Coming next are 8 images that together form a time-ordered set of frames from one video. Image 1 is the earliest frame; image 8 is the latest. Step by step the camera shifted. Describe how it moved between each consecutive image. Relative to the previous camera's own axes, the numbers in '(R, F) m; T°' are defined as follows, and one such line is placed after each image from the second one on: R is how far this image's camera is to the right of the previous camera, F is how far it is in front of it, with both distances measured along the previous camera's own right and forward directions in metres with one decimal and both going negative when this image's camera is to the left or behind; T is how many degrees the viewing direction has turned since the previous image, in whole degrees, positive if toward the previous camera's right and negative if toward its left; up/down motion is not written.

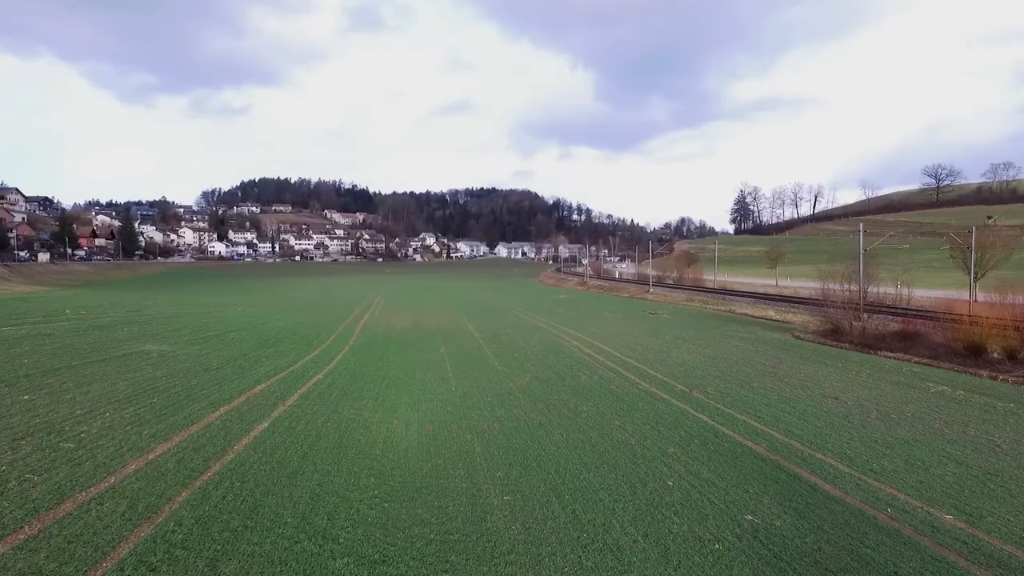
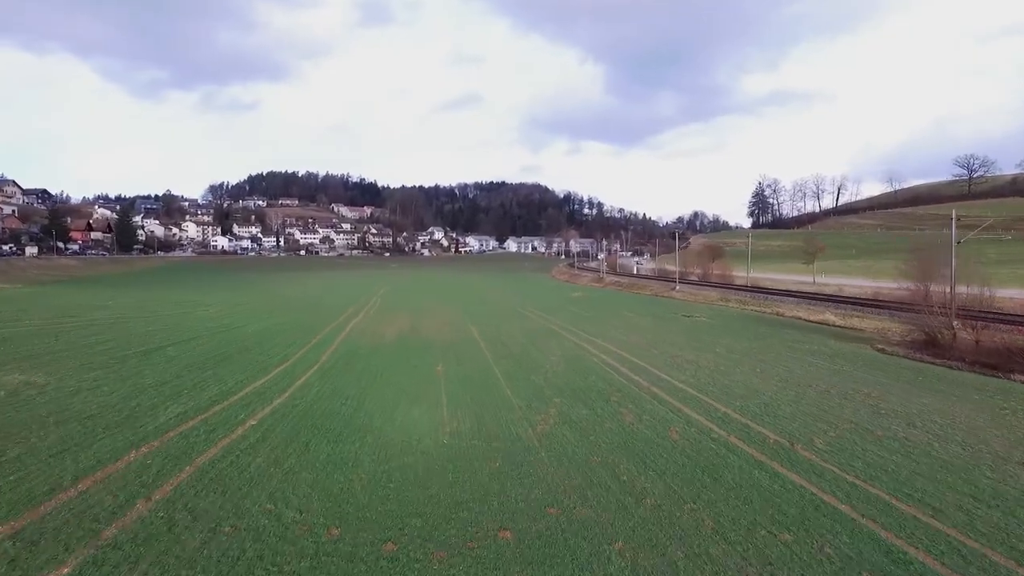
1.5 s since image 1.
(-0.1, +3.5) m; -1°
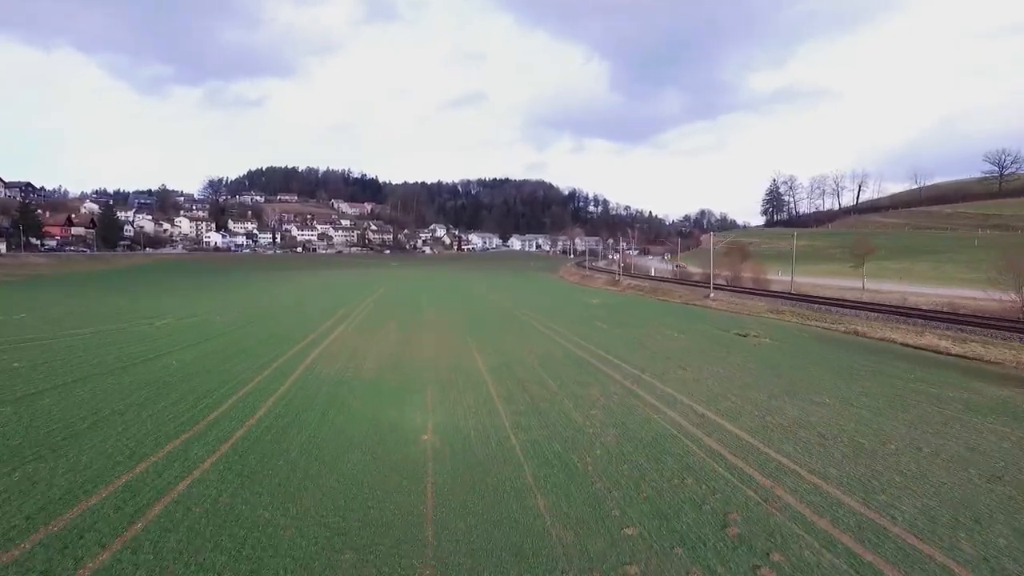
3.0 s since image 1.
(-0.4, +4.5) m; 0°
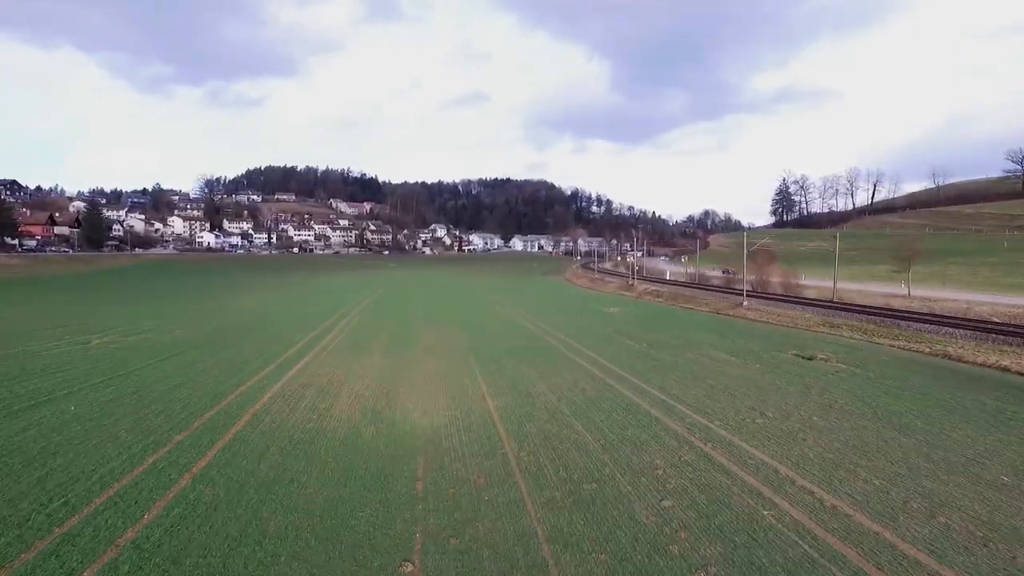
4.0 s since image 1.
(-0.4, +3.4) m; 0°
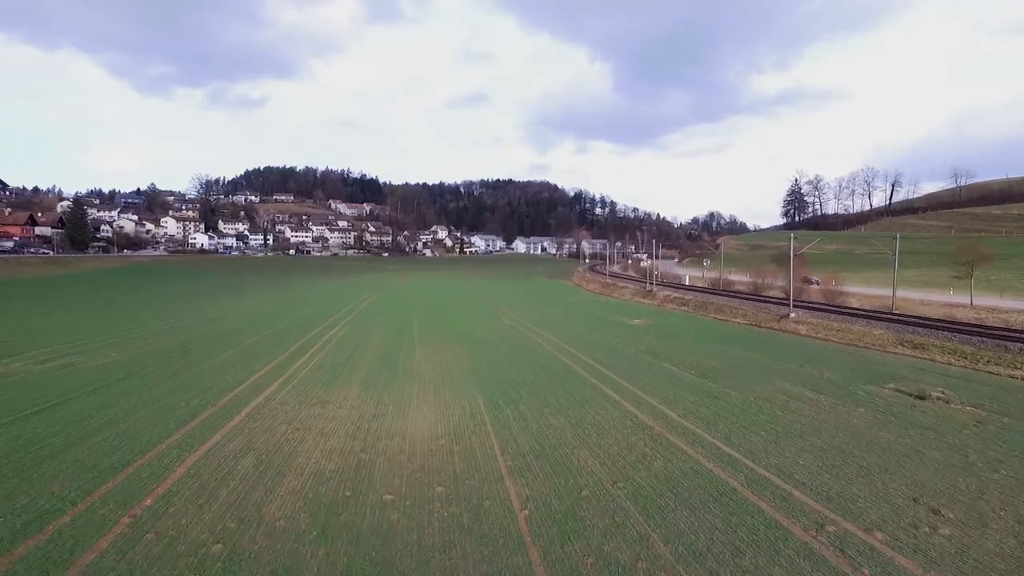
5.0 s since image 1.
(-0.4, +3.7) m; 0°
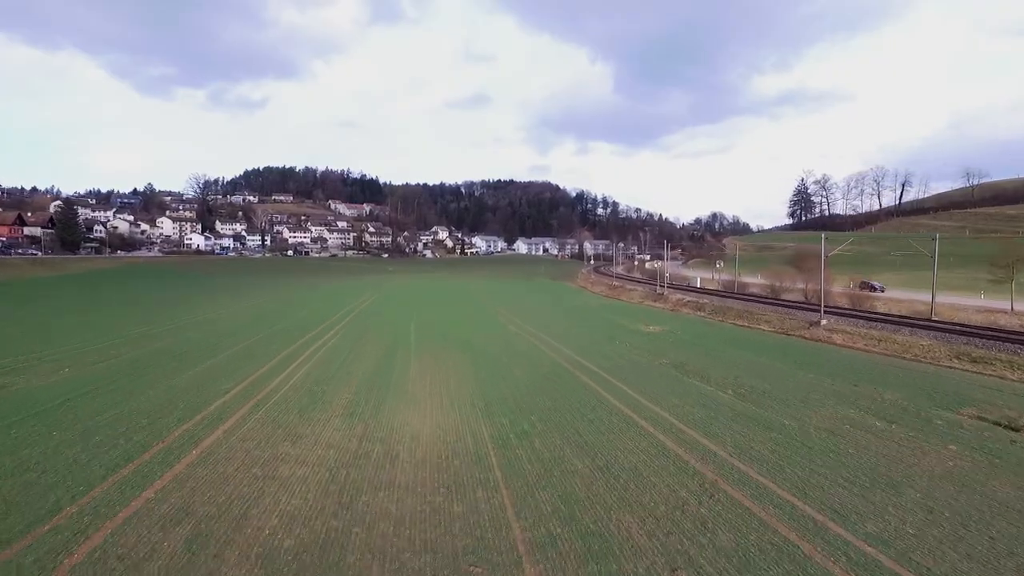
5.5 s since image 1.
(-0.2, +2.0) m; 0°
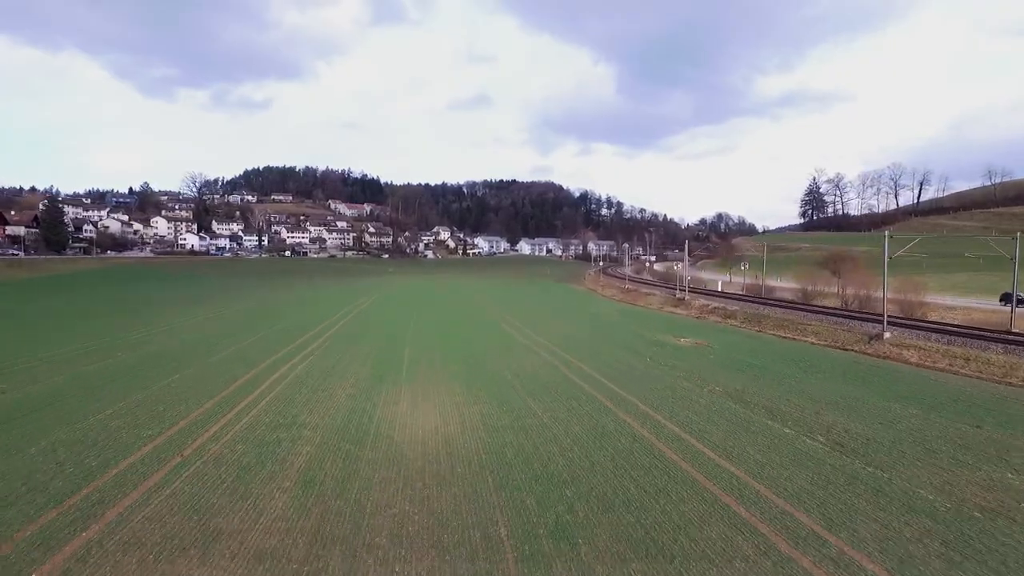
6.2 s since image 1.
(-0.3, +3.1) m; 0°
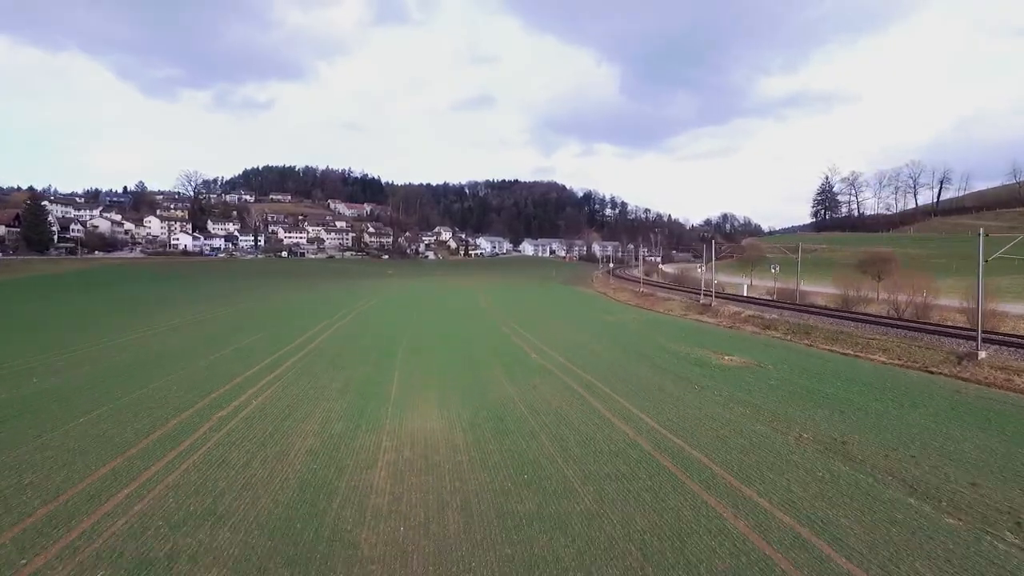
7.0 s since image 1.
(-0.3, +3.3) m; 0°
